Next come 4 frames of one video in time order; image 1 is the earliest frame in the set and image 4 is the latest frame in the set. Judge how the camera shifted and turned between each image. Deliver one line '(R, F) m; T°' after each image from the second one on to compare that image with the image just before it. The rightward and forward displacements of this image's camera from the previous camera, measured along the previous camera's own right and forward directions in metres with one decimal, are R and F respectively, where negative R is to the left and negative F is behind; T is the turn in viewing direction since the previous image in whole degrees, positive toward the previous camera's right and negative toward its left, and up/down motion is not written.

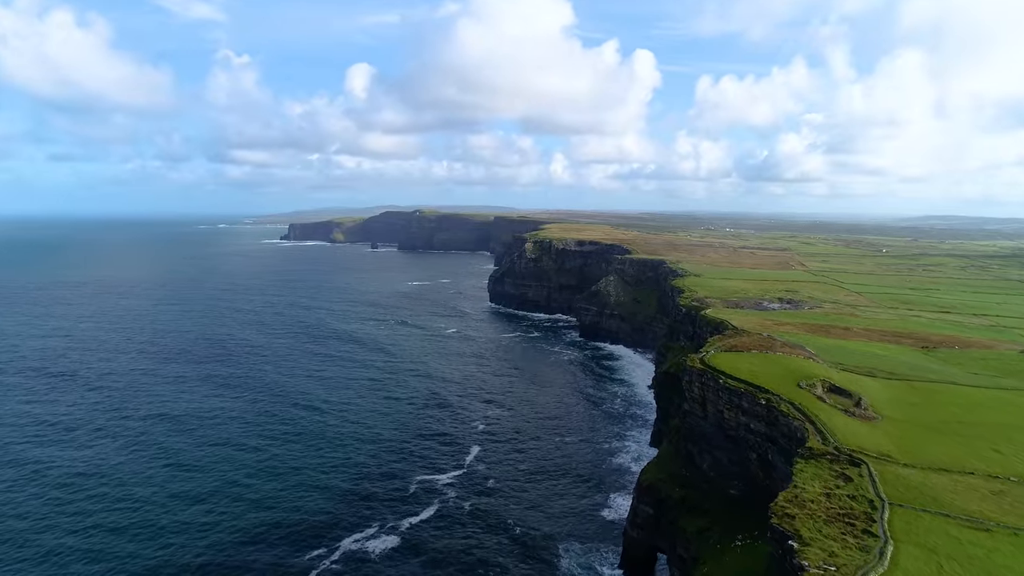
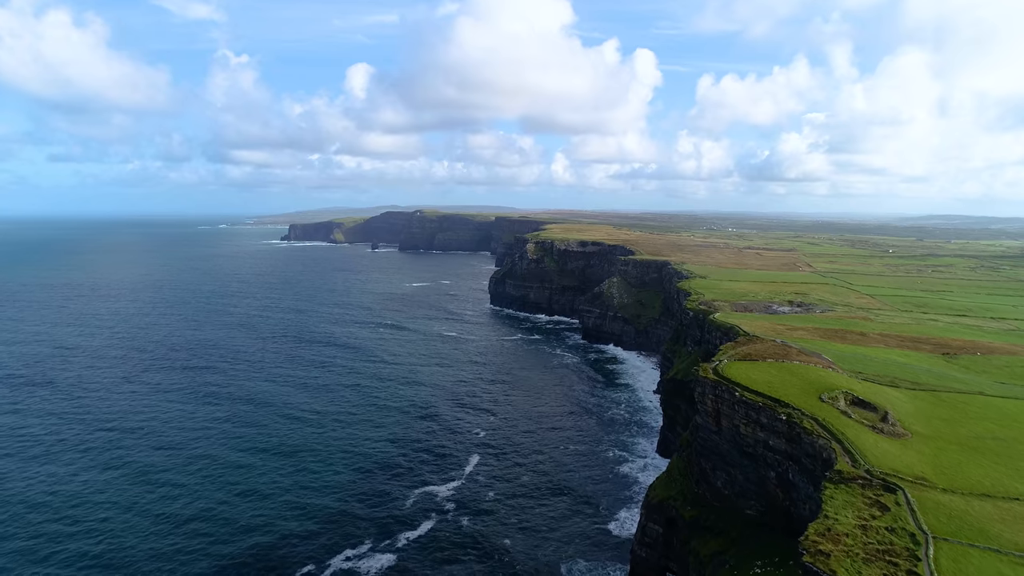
(0.0, +2.9) m; 0°
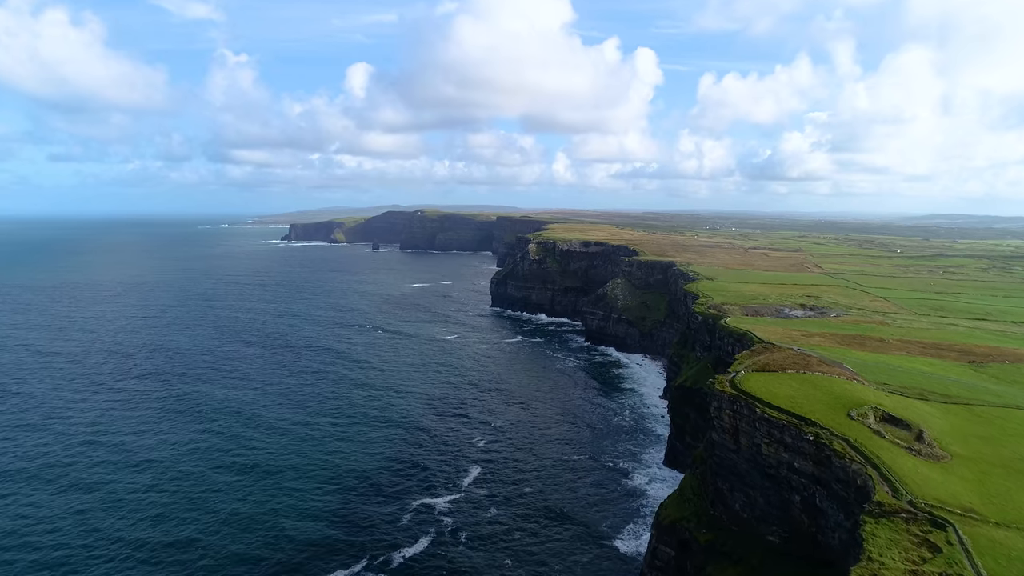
(0.0, +3.2) m; 0°
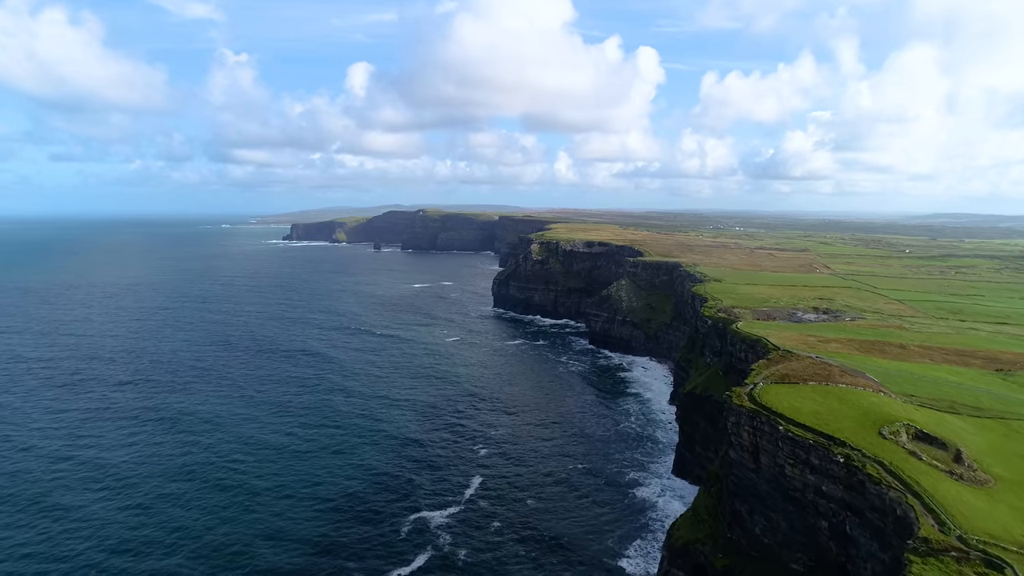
(0.0, +2.9) m; 0°
